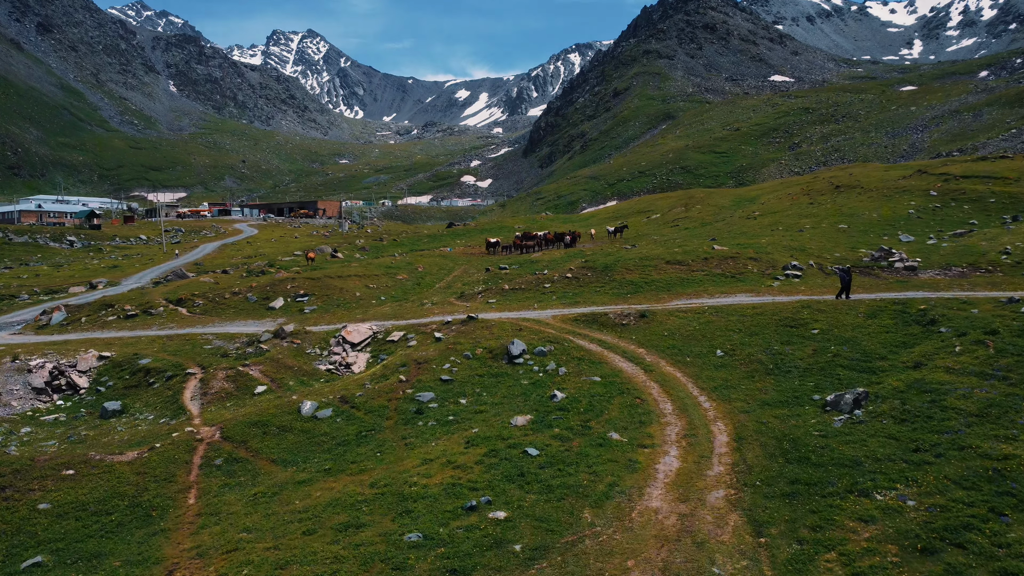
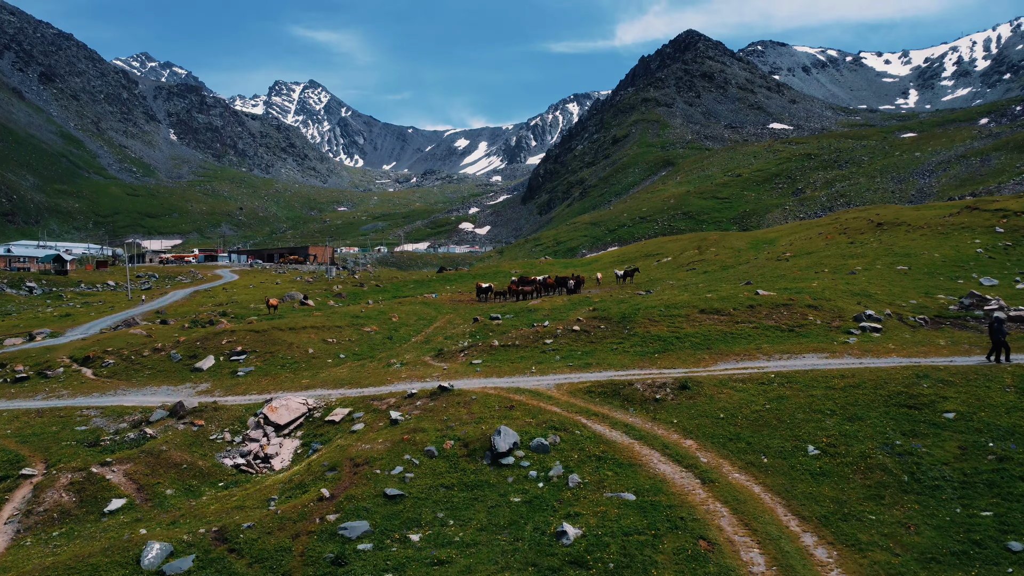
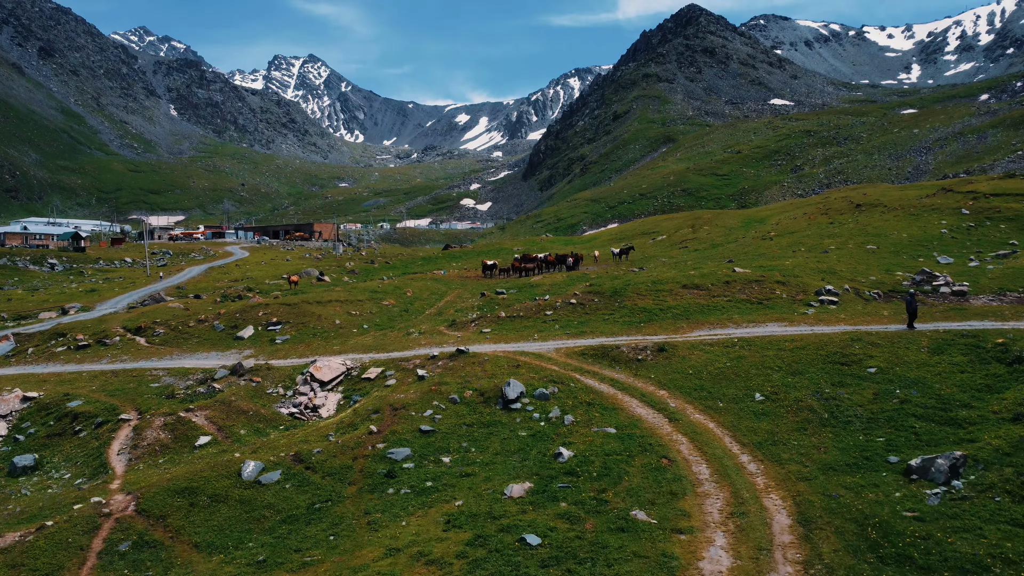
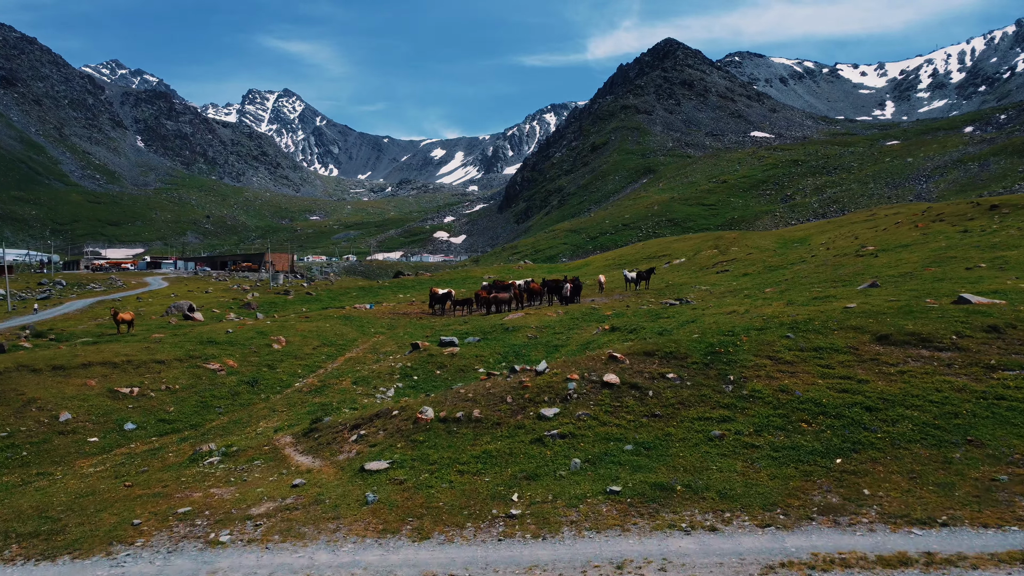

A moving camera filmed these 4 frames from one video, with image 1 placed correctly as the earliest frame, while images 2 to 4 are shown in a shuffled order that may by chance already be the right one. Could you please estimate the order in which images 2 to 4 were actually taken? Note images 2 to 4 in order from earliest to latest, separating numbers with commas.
3, 2, 4
